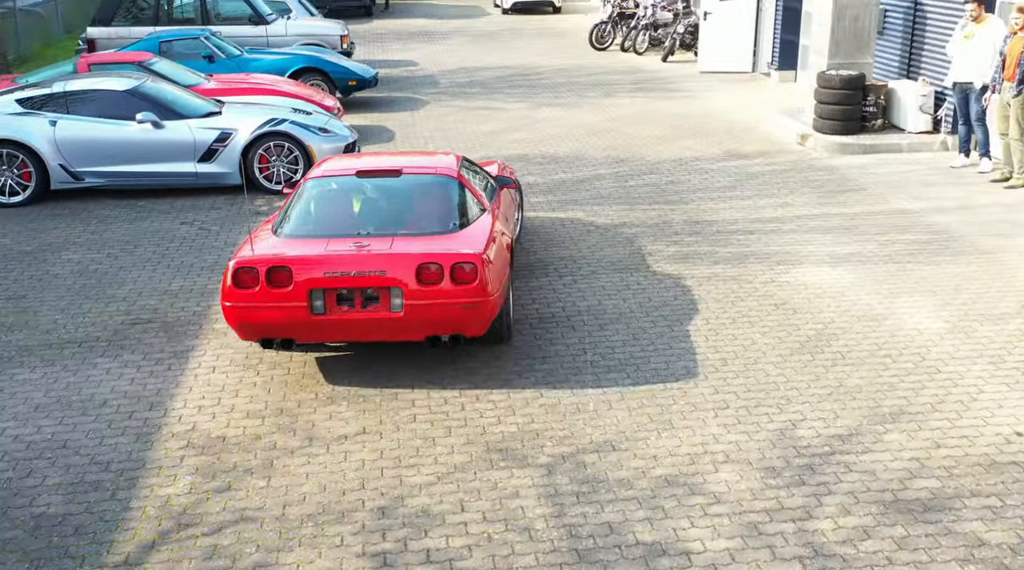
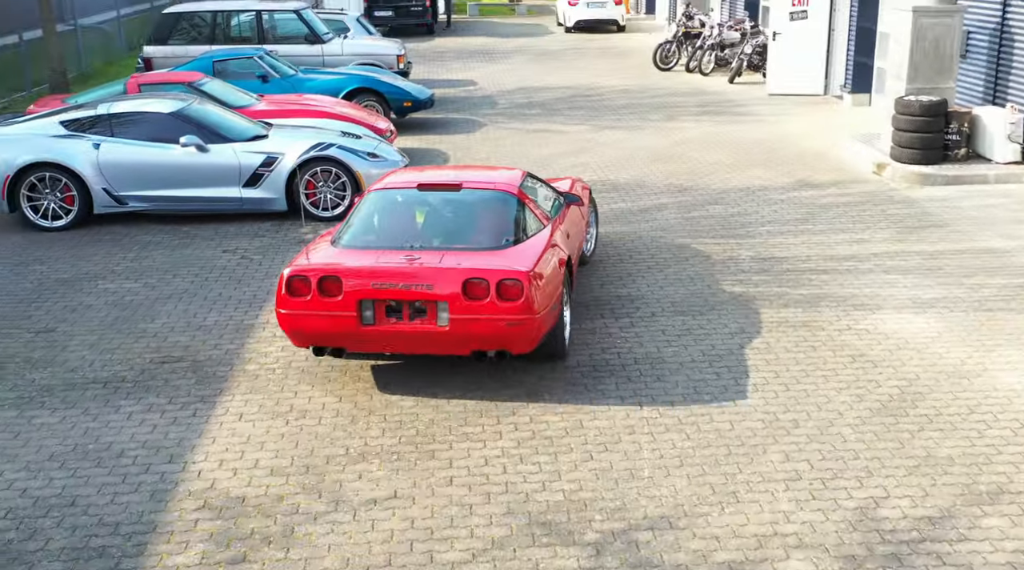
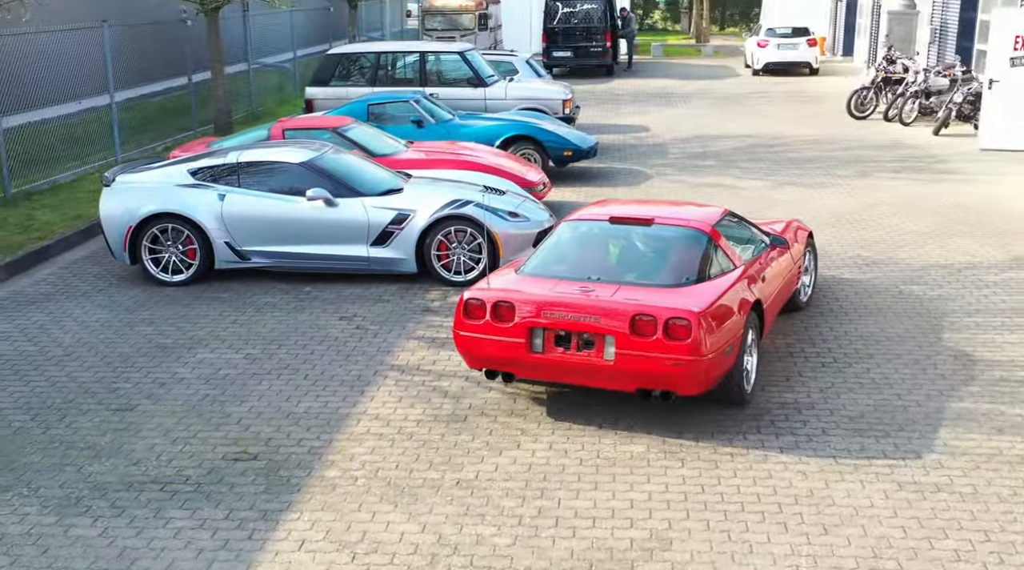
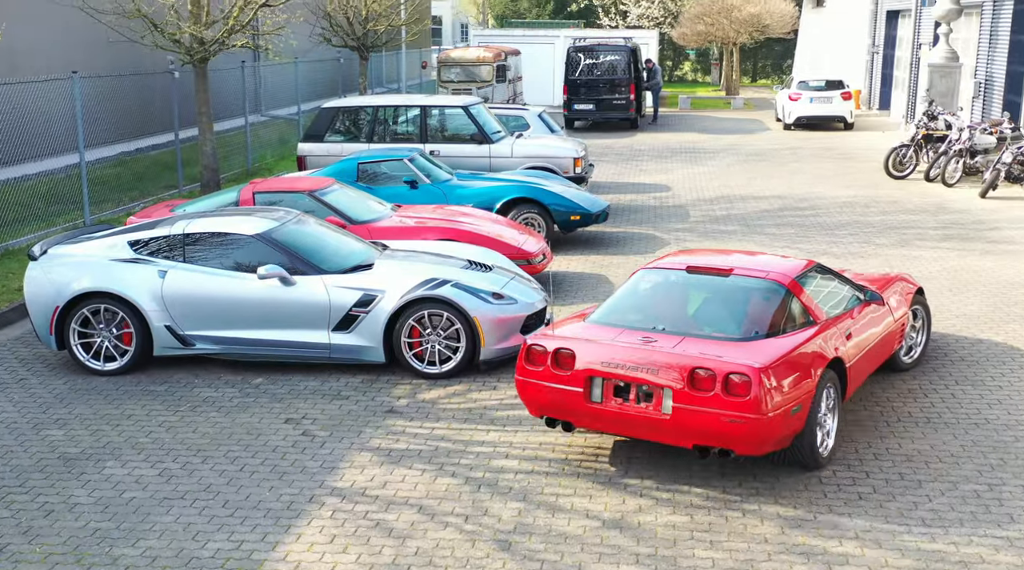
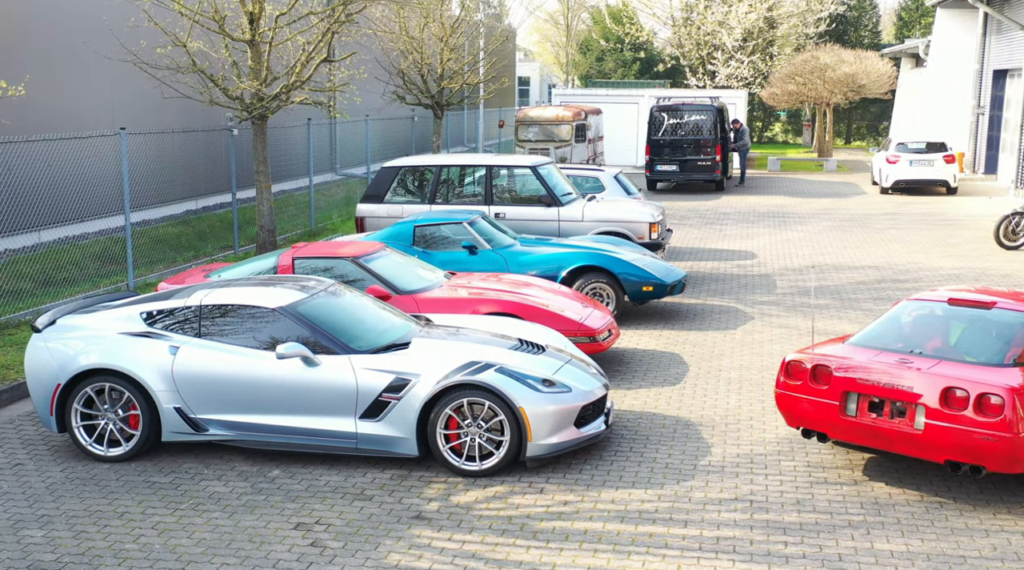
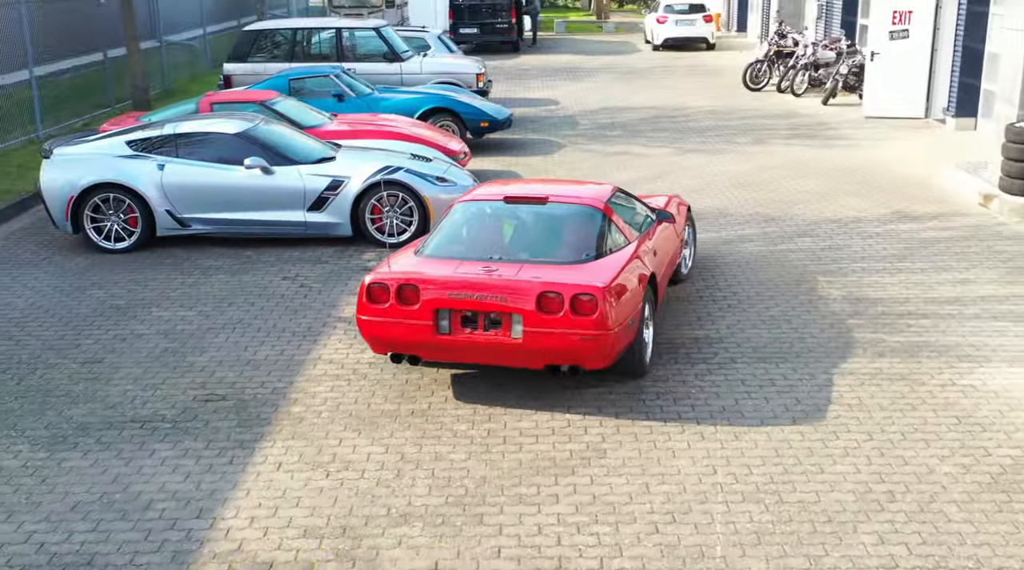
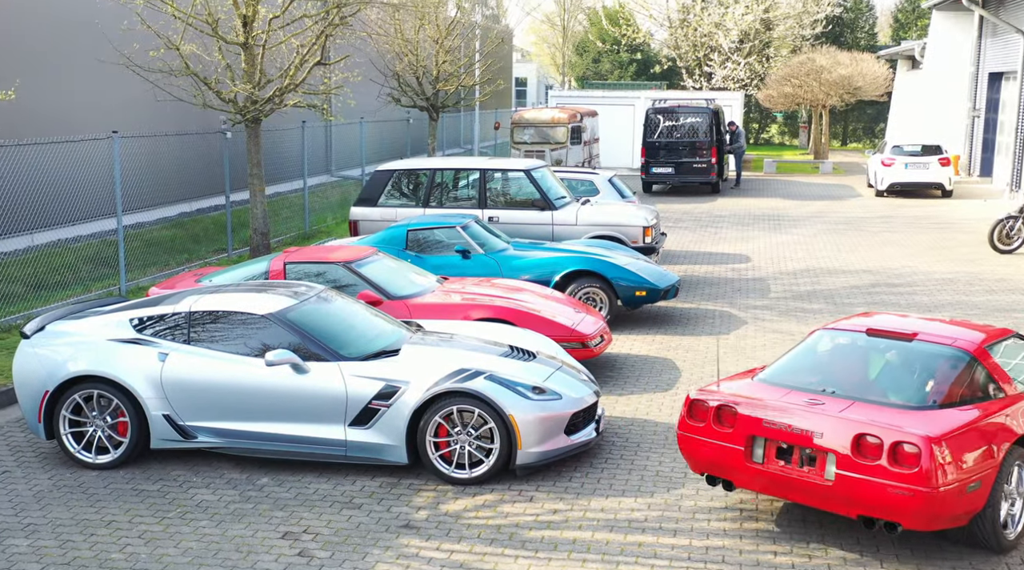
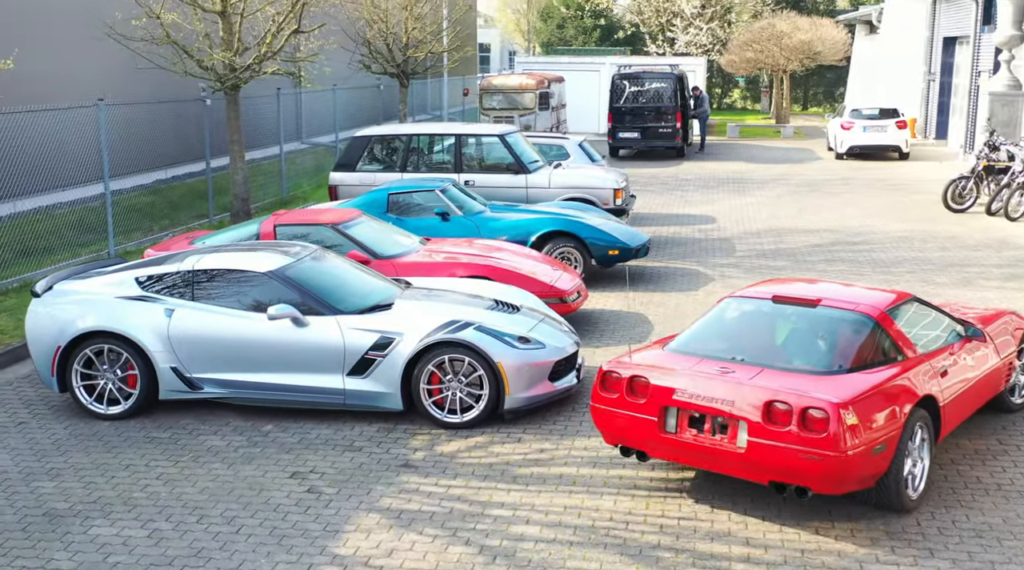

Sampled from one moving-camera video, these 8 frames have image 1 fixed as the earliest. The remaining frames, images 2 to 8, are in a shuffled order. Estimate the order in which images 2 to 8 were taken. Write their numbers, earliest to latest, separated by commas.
2, 6, 3, 4, 8, 7, 5
